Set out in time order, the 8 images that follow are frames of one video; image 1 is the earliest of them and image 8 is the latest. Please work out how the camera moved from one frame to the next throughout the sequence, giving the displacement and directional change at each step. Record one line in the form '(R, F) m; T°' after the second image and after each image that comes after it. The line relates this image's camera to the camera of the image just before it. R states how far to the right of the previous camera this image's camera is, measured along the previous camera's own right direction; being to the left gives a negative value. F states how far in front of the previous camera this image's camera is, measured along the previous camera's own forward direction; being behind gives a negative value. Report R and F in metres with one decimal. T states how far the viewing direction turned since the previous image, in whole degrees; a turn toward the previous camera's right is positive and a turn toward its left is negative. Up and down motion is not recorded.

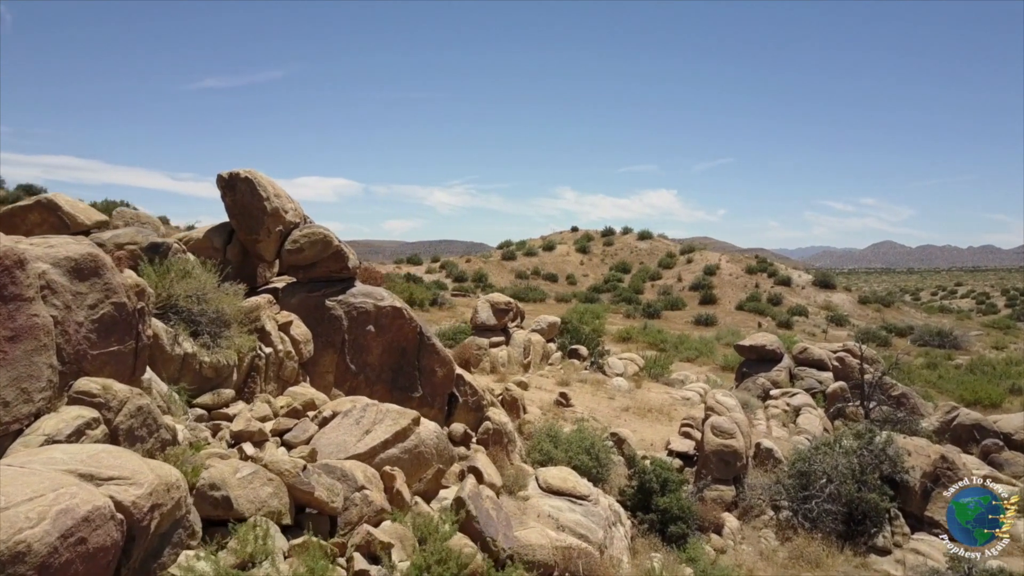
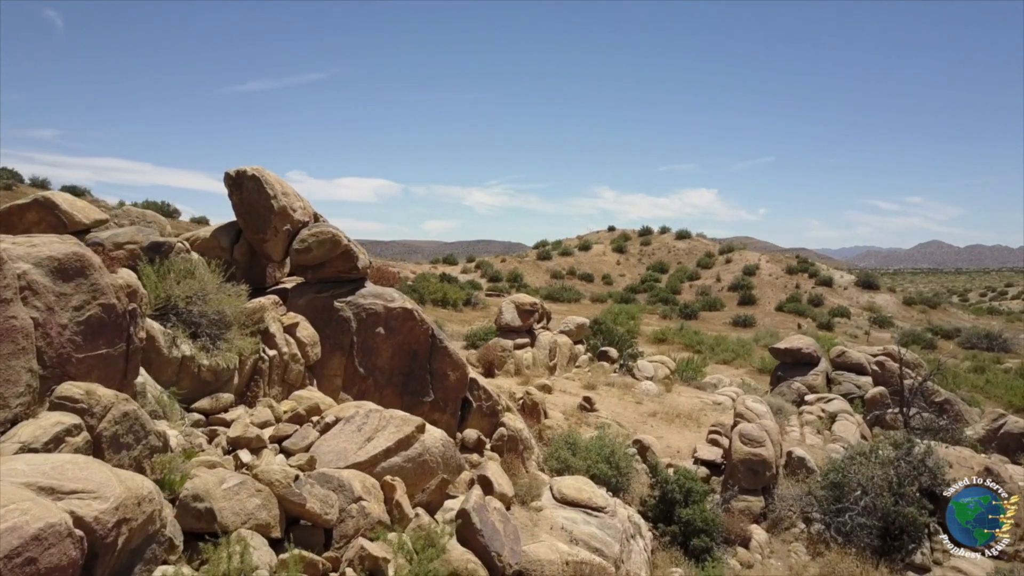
(+0.2, +0.3) m; -3°
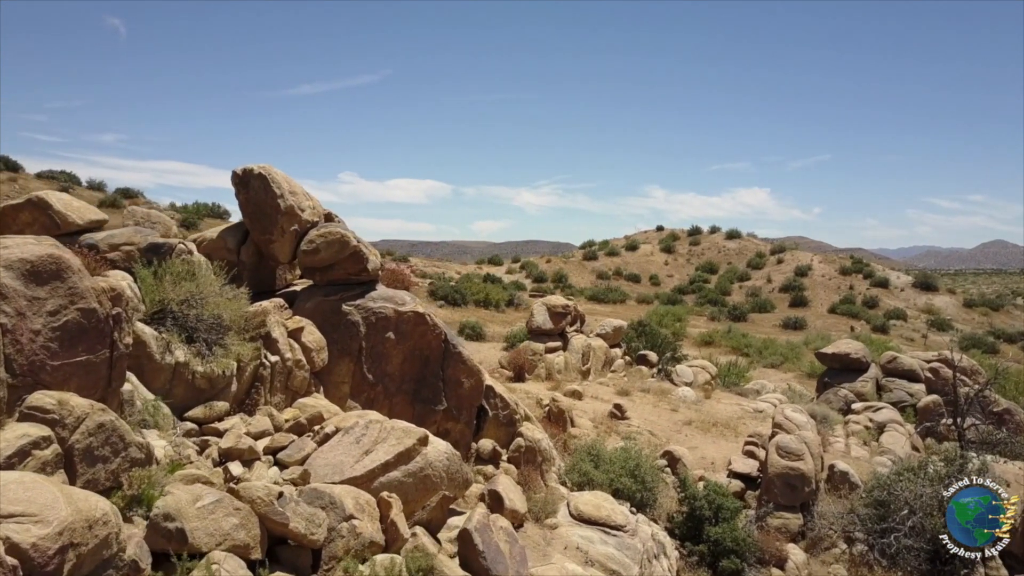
(+0.3, +0.4) m; -3°
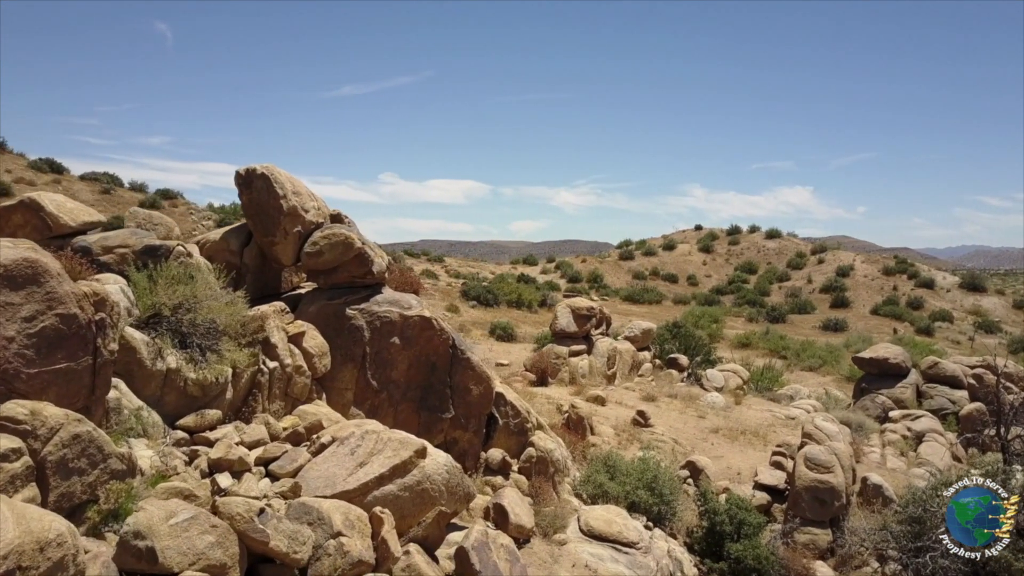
(+0.3, +0.3) m; -3°
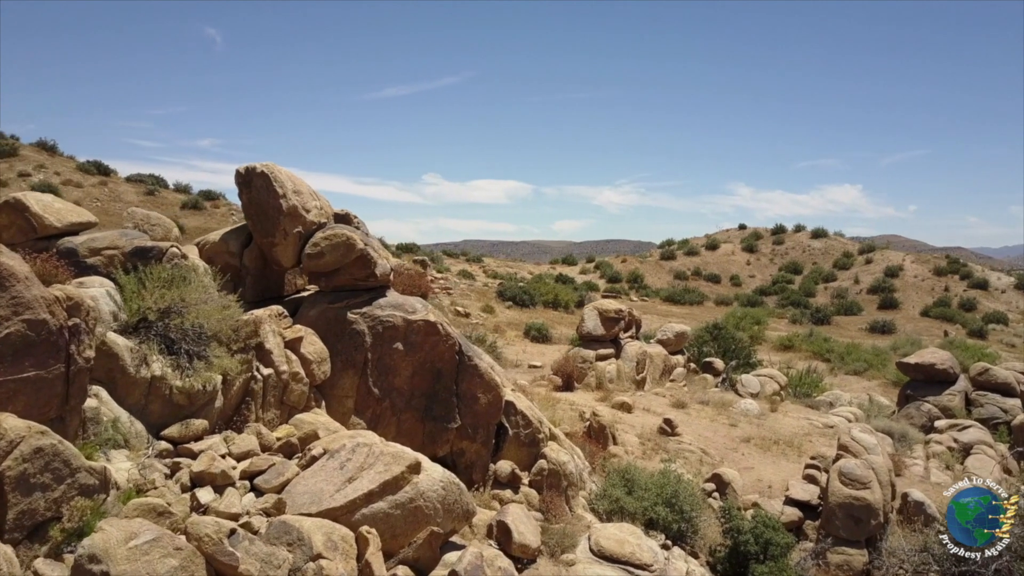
(+0.3, +0.4) m; -3°
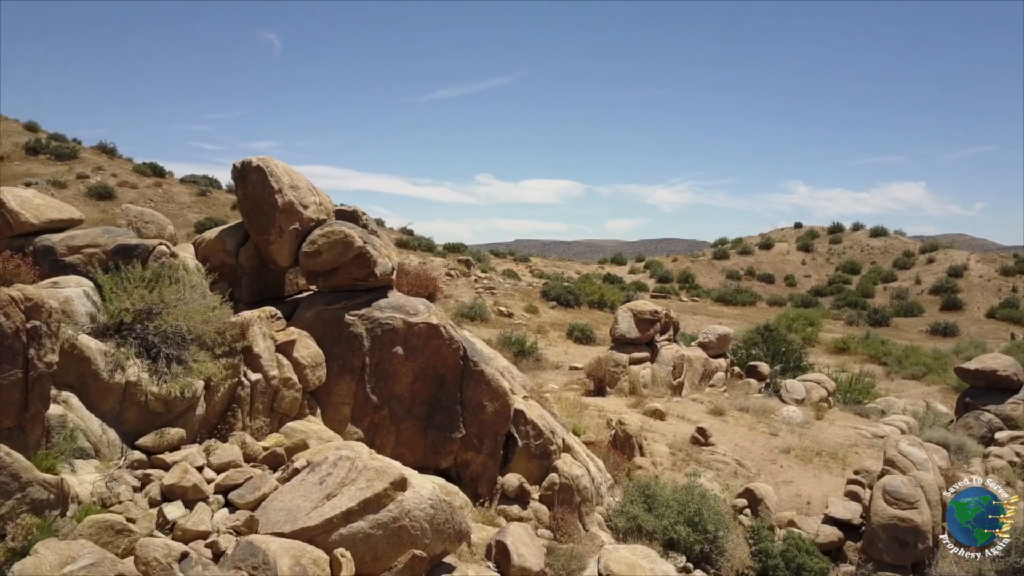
(+0.4, +0.5) m; -4°
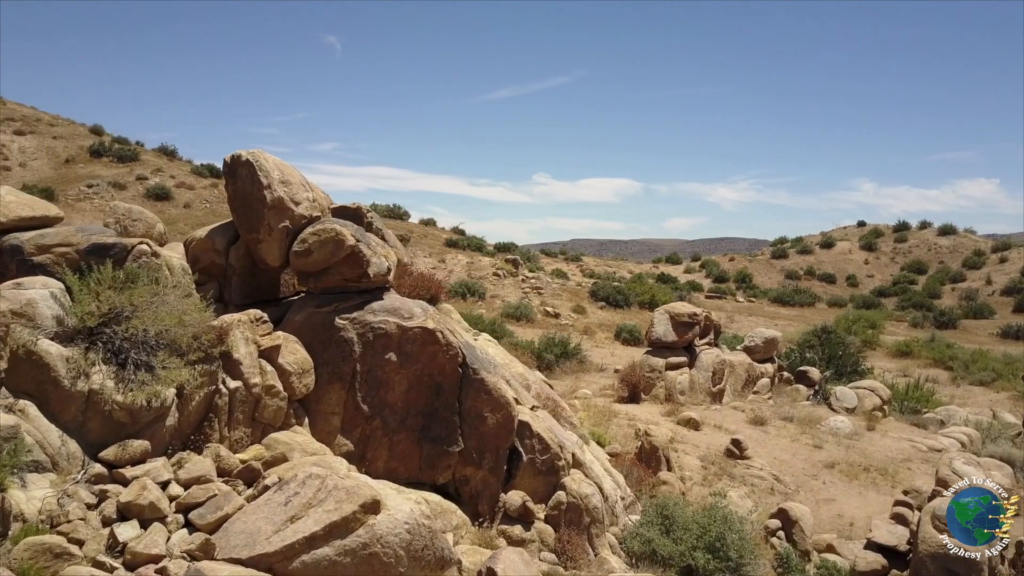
(+0.4, +0.5) m; -4°
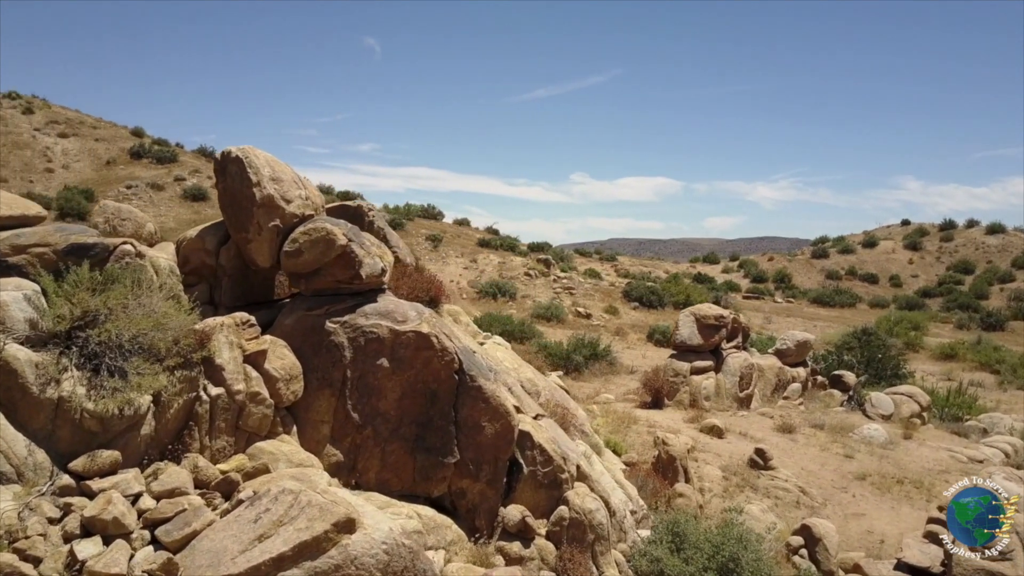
(+0.3, +0.4) m; -3°
